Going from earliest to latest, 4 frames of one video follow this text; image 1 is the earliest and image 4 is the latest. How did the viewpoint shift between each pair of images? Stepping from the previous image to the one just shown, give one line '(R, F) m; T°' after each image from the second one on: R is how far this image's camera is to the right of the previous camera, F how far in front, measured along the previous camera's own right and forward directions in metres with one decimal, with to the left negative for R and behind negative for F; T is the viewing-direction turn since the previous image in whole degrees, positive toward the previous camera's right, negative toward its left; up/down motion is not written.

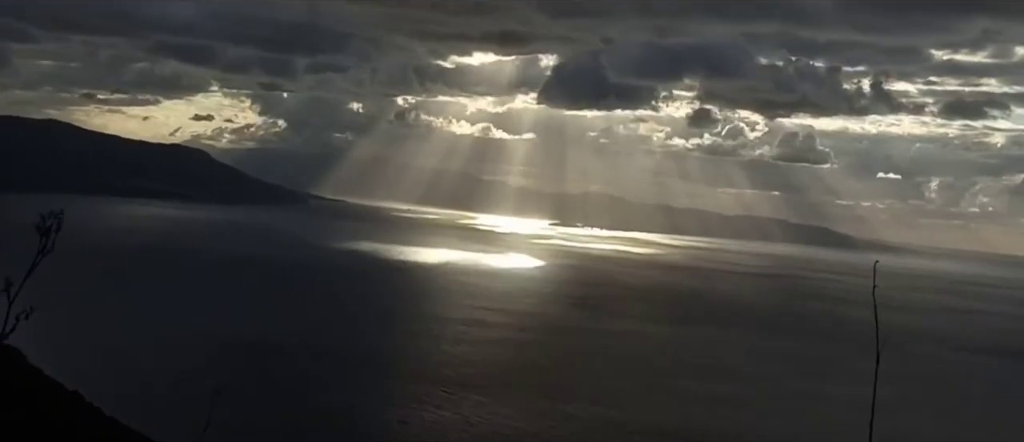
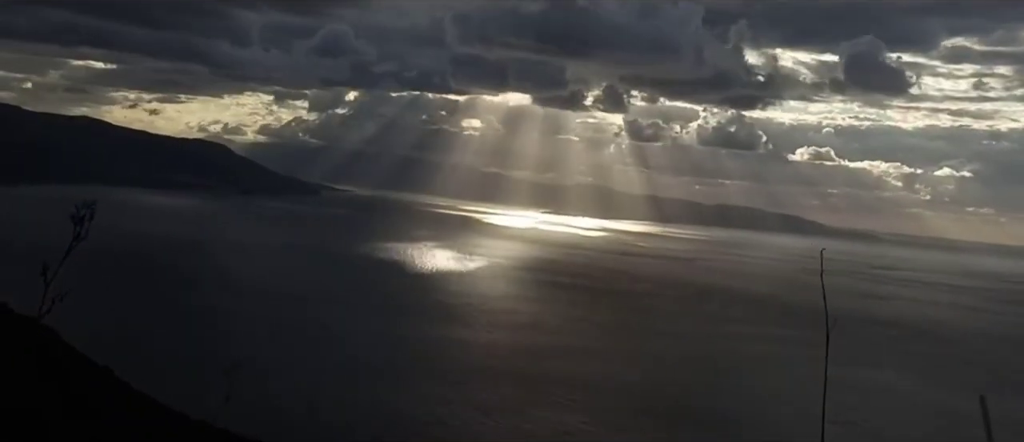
(+2.2, -3.3) m; -2°
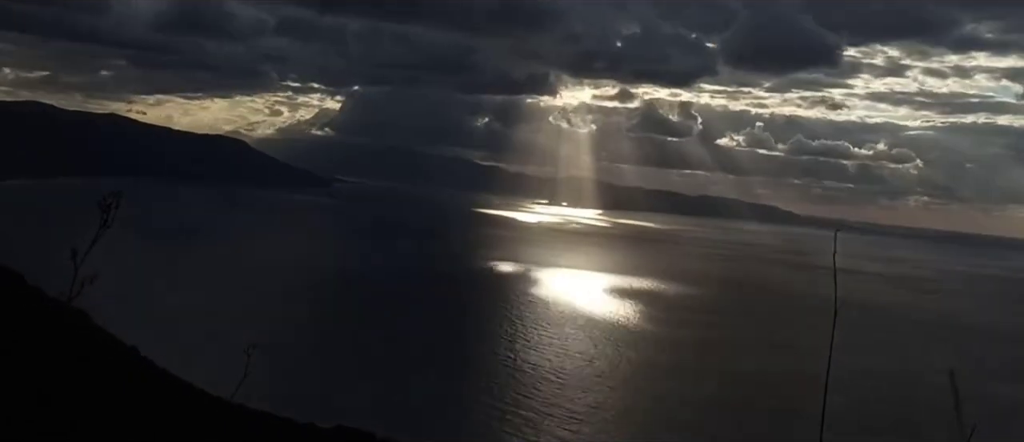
(0.0, -2.1) m; 0°
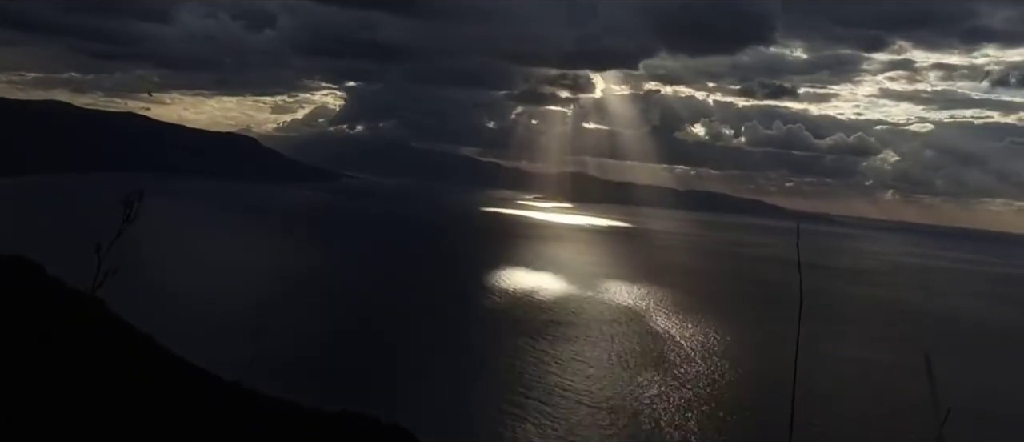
(-1.0, +0.9) m; 0°
